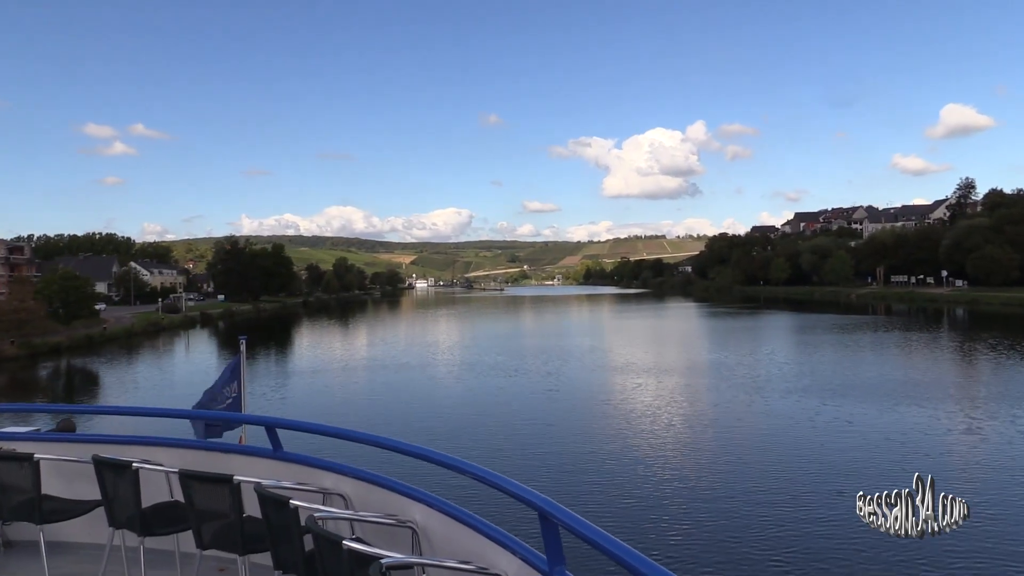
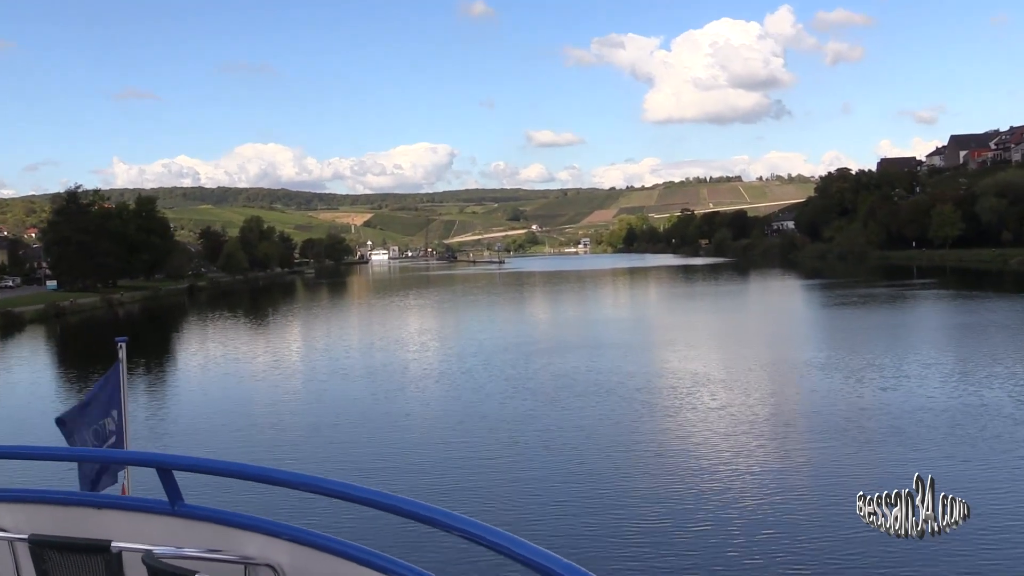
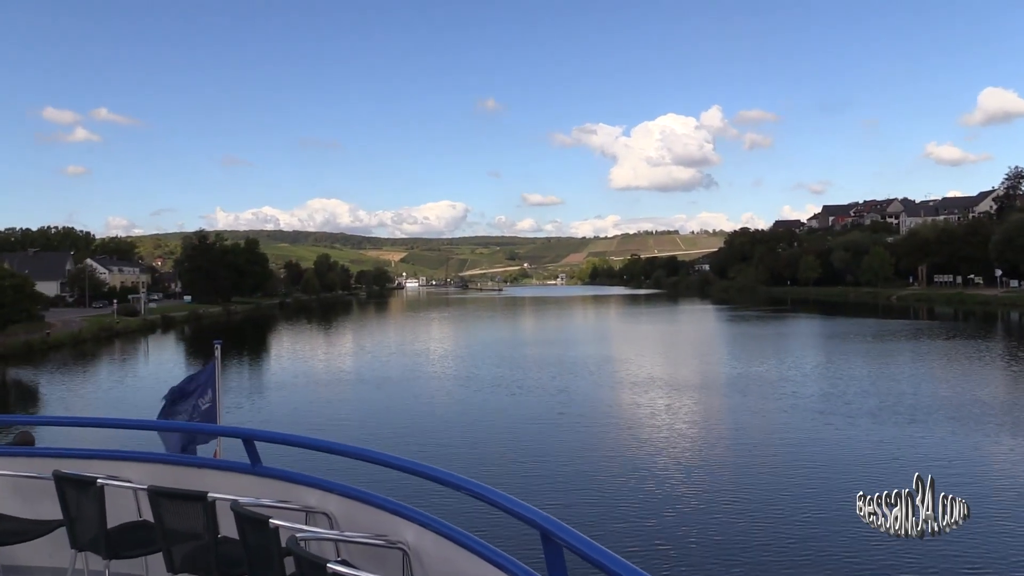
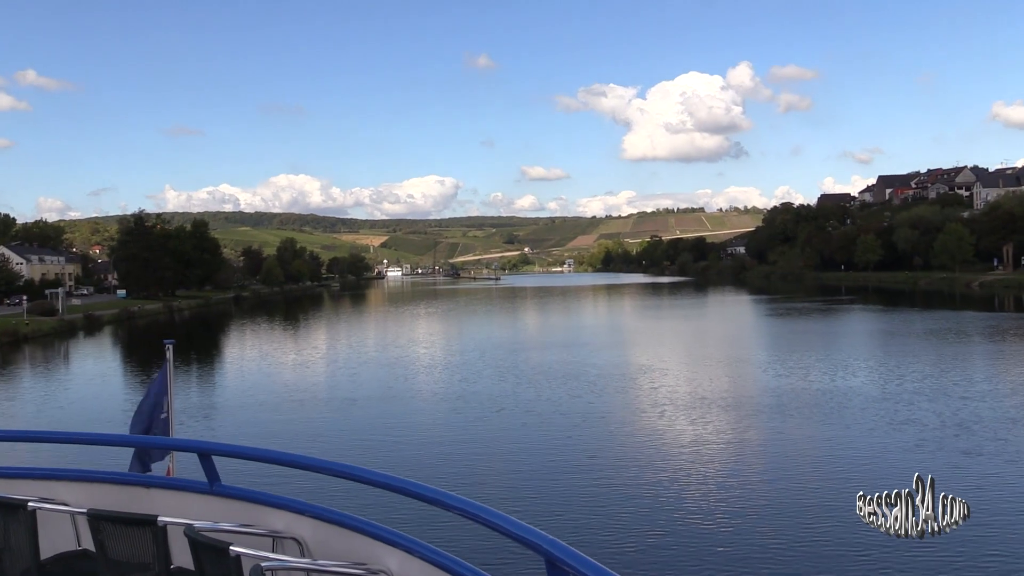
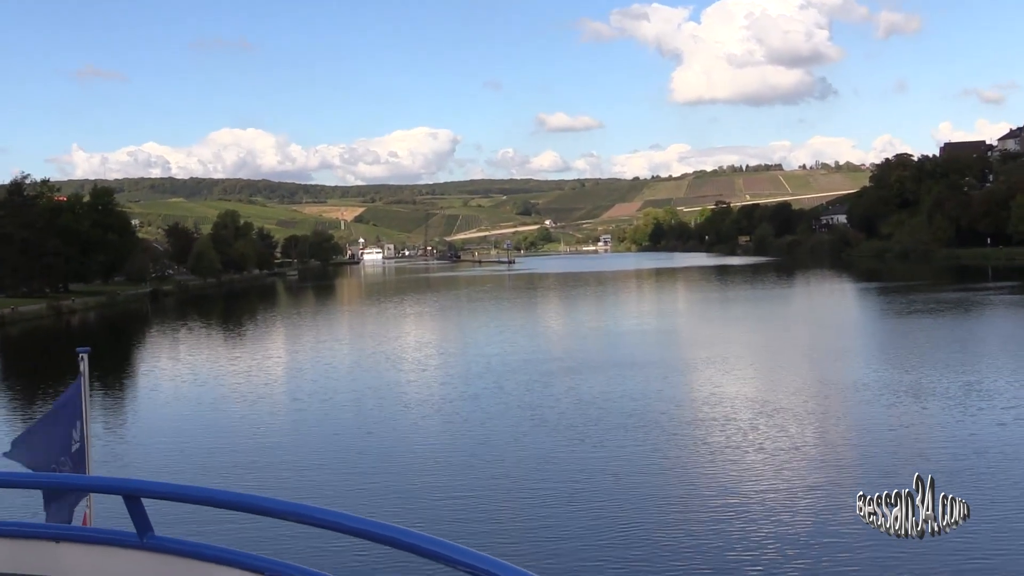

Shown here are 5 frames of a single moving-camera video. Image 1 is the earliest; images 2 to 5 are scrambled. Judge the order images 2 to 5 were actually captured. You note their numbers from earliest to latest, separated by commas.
3, 4, 2, 5
